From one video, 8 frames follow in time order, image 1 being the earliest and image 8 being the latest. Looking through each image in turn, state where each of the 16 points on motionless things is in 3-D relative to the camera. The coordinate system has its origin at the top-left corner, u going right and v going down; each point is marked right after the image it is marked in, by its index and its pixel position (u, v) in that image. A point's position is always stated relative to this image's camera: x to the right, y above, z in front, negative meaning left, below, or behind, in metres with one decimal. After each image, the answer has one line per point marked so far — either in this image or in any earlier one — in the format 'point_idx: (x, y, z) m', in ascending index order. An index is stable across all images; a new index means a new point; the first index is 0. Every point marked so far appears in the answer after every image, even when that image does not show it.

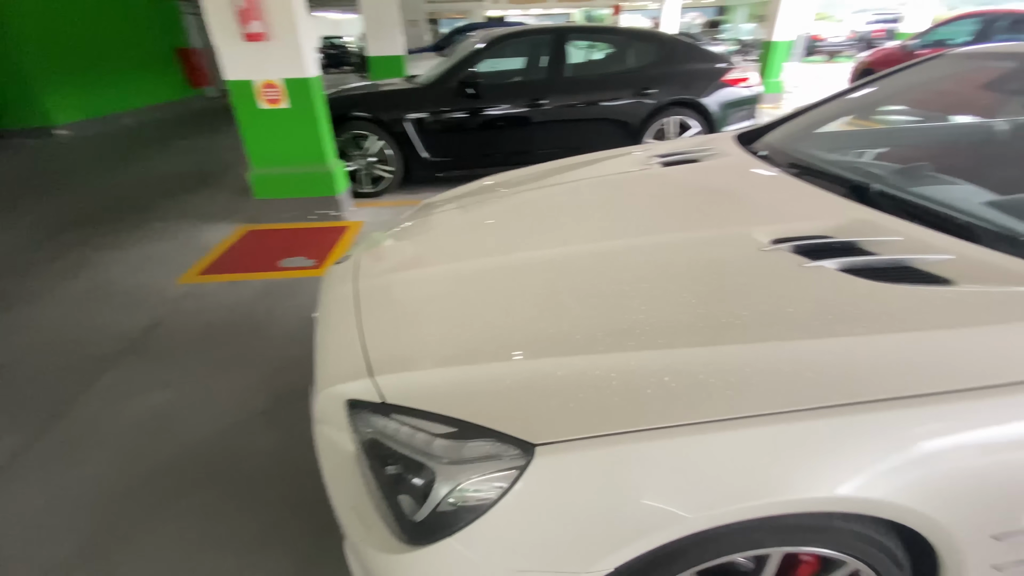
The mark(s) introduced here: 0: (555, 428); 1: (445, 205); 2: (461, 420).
0: (+0.1, -0.2, +0.8) m
1: (-0.2, +0.3, +1.8) m
2: (-0.1, -0.2, +0.8) m
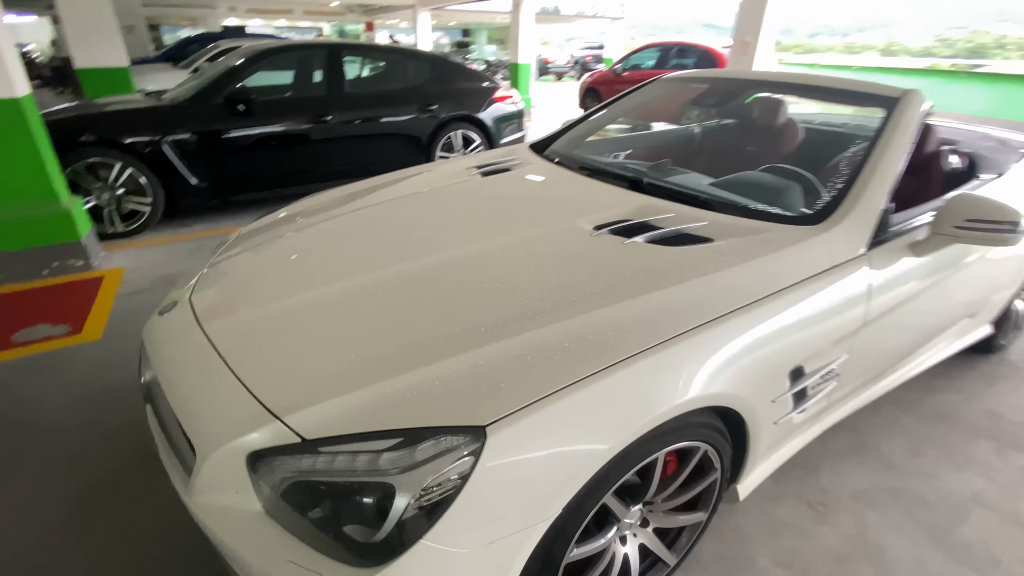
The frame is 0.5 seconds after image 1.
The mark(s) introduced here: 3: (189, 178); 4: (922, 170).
0: (0.0, -0.2, +0.9) m
1: (-0.8, +0.2, +1.7) m
2: (-0.2, -0.2, +0.9) m
3: (-2.5, +0.8, +3.8) m
4: (+1.4, +0.4, +1.7) m
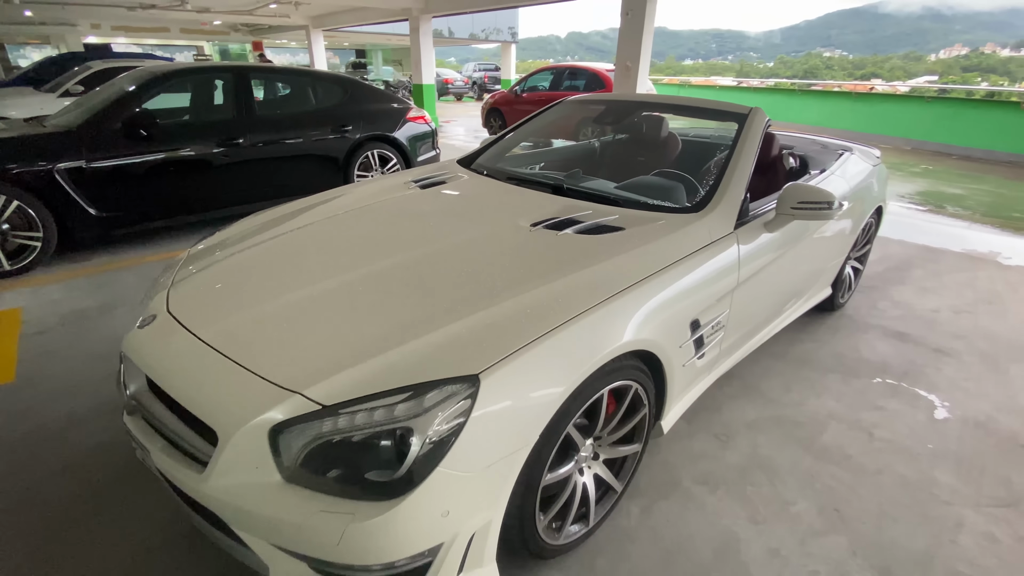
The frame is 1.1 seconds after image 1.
0: (-0.1, -0.2, +1.1) m
1: (-1.0, +0.1, +1.8) m
2: (-0.2, -0.2, +1.1) m
3: (-3.1, +0.6, +3.6) m
4: (+1.1, +0.5, +2.2) m
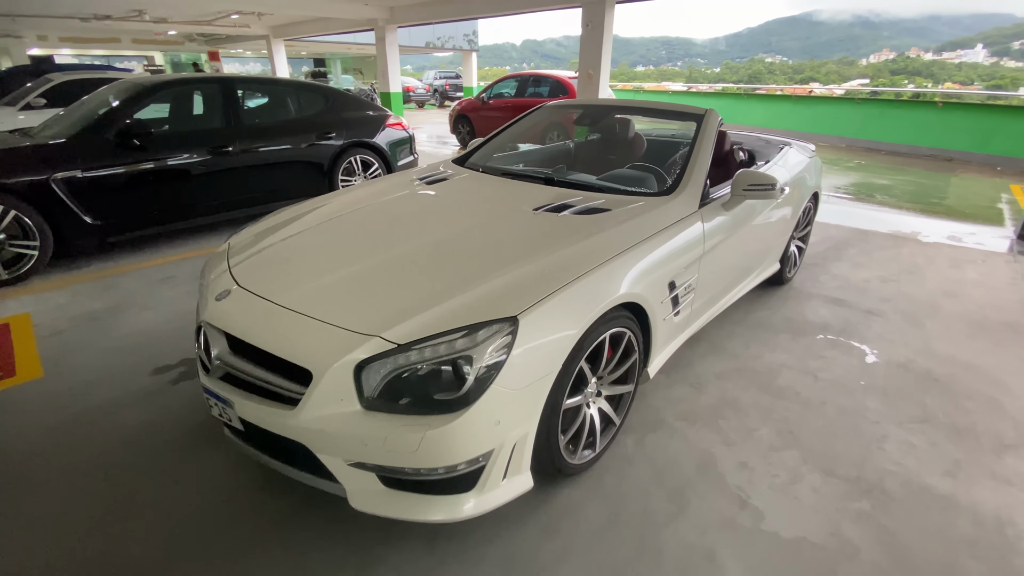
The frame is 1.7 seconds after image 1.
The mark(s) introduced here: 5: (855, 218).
0: (0.0, -0.1, +1.4) m
1: (-1.0, +0.2, +2.0) m
2: (-0.1, -0.1, +1.4) m
3: (-3.2, +0.5, +3.7) m
4: (+1.1, +0.7, +2.6) m
5: (+3.4, +0.7, +5.0) m
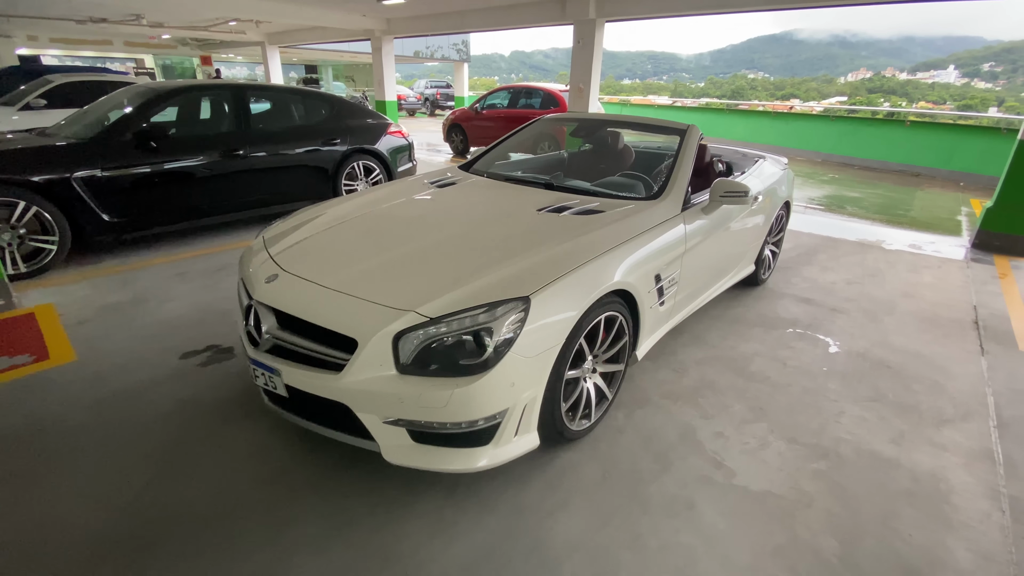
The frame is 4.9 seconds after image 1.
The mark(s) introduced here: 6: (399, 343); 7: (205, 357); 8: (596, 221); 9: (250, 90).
0: (+0.1, 0.0, +1.7) m
1: (-1.0, +0.2, +2.3) m
2: (-0.1, -0.1, +1.6) m
3: (-3.2, +0.6, +3.9) m
4: (+1.1, +0.7, +2.9) m
5: (+3.4, +0.6, +5.4) m
6: (-0.4, -0.2, +1.6) m
7: (-1.6, -0.4, +2.7) m
8: (+0.4, +0.3, +2.2) m
9: (-2.4, +1.8, +4.6) m
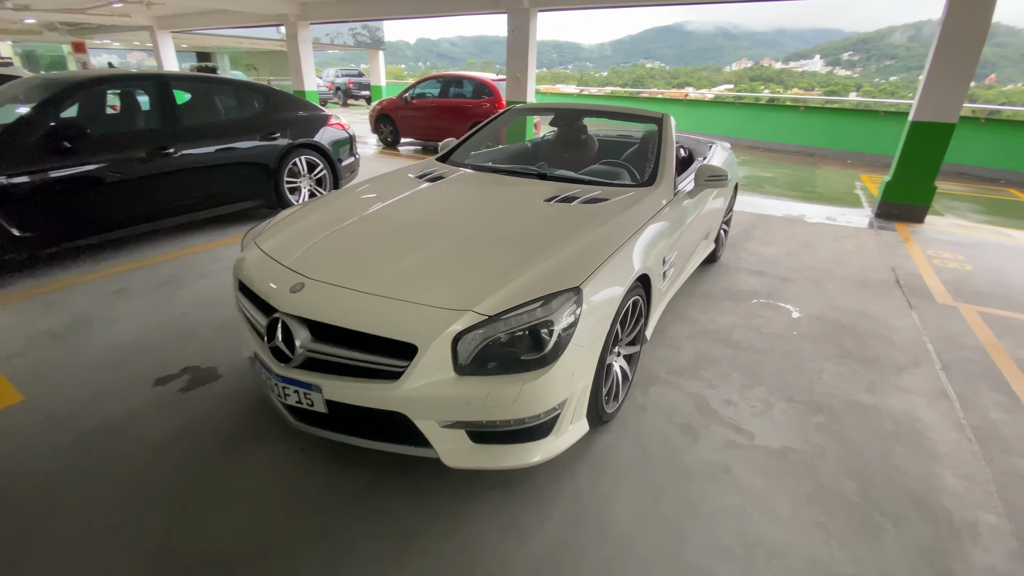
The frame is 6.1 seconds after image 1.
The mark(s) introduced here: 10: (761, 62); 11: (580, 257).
0: (+0.2, 0.0, +1.7) m
1: (-0.9, +0.2, +2.1) m
2: (+0.1, 0.0, +1.6) m
3: (-3.4, +0.4, +3.4) m
4: (+1.0, +0.8, +3.1) m
5: (+2.8, +1.0, +5.9) m
6: (-0.2, -0.2, +1.6) m
7: (-1.6, -0.5, +2.4) m
8: (+0.4, +0.4, +2.3) m
9: (-2.8, +1.7, +4.2) m
10: (+9.5, +8.6, +19.2) m
11: (+0.2, +0.1, +1.8) m
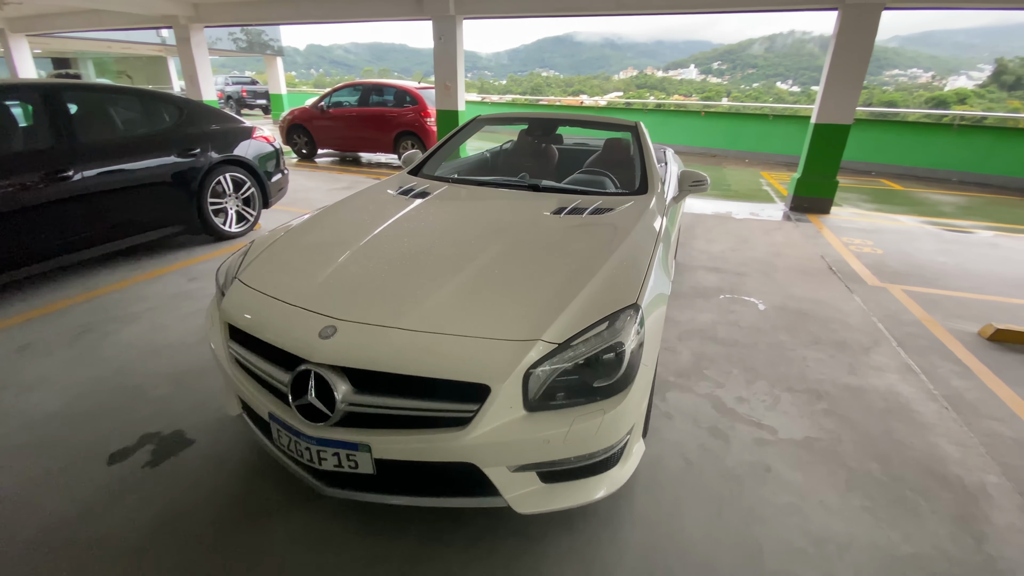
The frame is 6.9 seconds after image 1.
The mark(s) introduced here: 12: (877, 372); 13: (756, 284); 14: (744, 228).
0: (+0.4, 0.0, +1.7) m
1: (-0.8, +0.1, +1.8) m
2: (+0.3, -0.1, +1.6) m
3: (-3.5, 0.0, +2.6) m
4: (+0.9, +0.8, +3.1) m
5: (+2.1, +1.0, +6.2) m
6: (+0.1, -0.2, +1.4) m
7: (-1.5, -0.7, +2.0) m
8: (+0.5, +0.3, +2.2) m
9: (-3.2, +1.4, +3.5) m
10: (+5.7, +8.9, +20.6) m
11: (+0.4, +0.1, +1.8) m
12: (+1.9, -0.5, +2.7) m
13: (+1.9, 0.0, +3.8) m
14: (+2.5, +0.6, +5.3) m
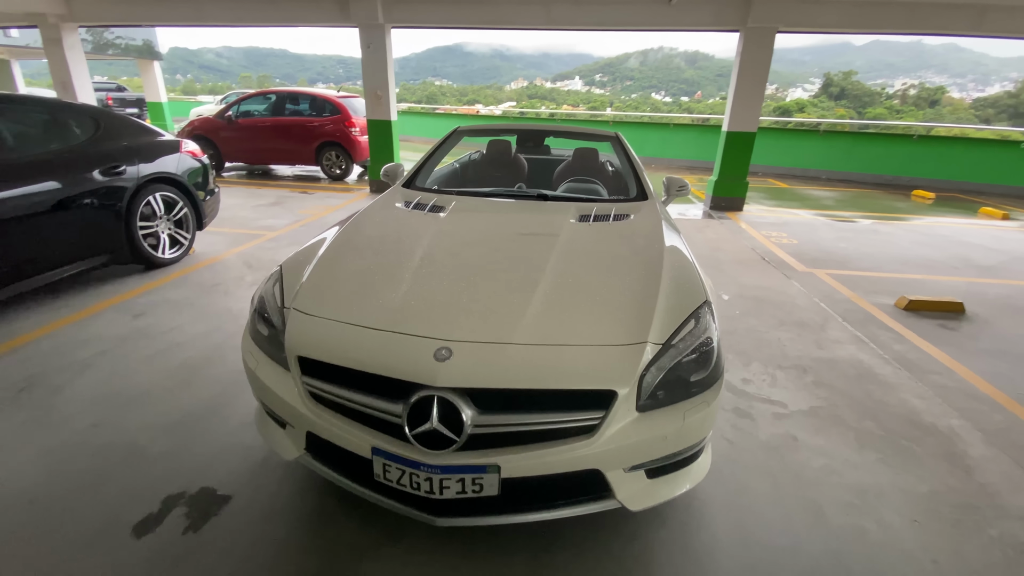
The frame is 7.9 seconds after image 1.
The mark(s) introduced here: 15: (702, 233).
0: (+0.6, 0.0, +1.8) m
1: (-0.5, 0.0, +1.8) m
2: (+0.6, -0.1, +1.7) m
3: (-3.3, -0.3, +2.0) m
4: (+0.8, +0.8, +3.4) m
5: (+1.4, +1.0, +6.6) m
6: (+0.4, -0.3, +1.5) m
7: (-1.2, -0.8, +1.8) m
8: (+0.6, +0.3, +2.4) m
9: (-3.3, +1.1, +3.0) m
10: (+1.5, +8.8, +21.5) m
11: (+0.6, +0.1, +1.9) m
12: (+2.0, -0.4, +3.1) m
13: (+1.7, +0.1, +4.2) m
14: (+1.9, +0.7, +5.8) m
15: (+2.1, +0.6, +5.6) m
